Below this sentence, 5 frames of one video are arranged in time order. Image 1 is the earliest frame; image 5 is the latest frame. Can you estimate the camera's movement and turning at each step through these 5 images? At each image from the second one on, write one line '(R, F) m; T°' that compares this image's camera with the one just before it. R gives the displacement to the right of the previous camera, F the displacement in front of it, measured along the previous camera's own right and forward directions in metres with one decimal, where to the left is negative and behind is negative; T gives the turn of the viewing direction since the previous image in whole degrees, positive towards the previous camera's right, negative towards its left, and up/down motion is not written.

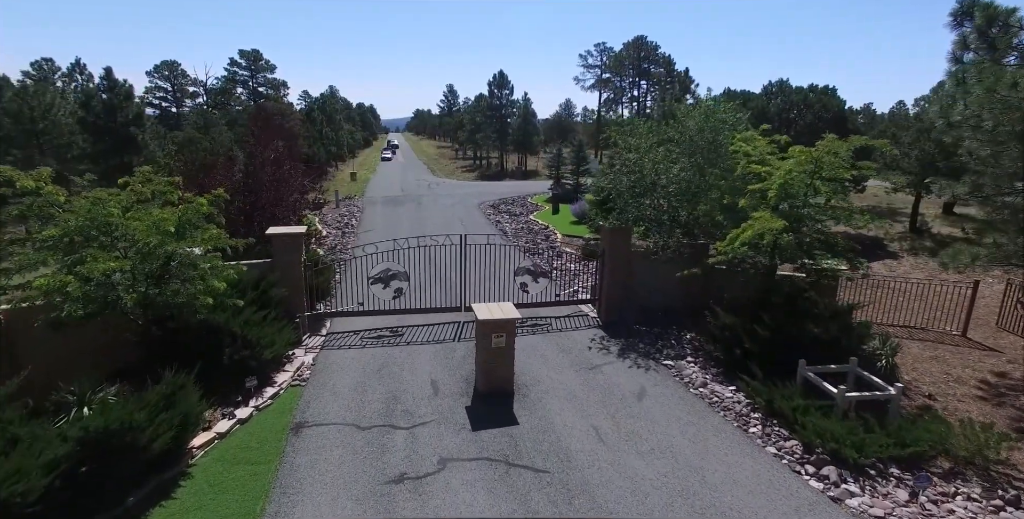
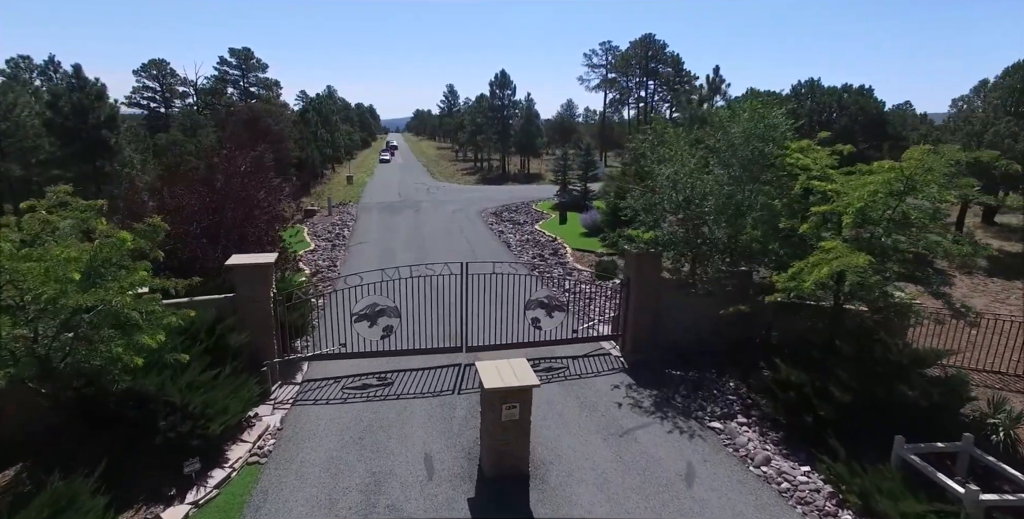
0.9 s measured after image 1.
(-0.2, +1.7) m; 0°
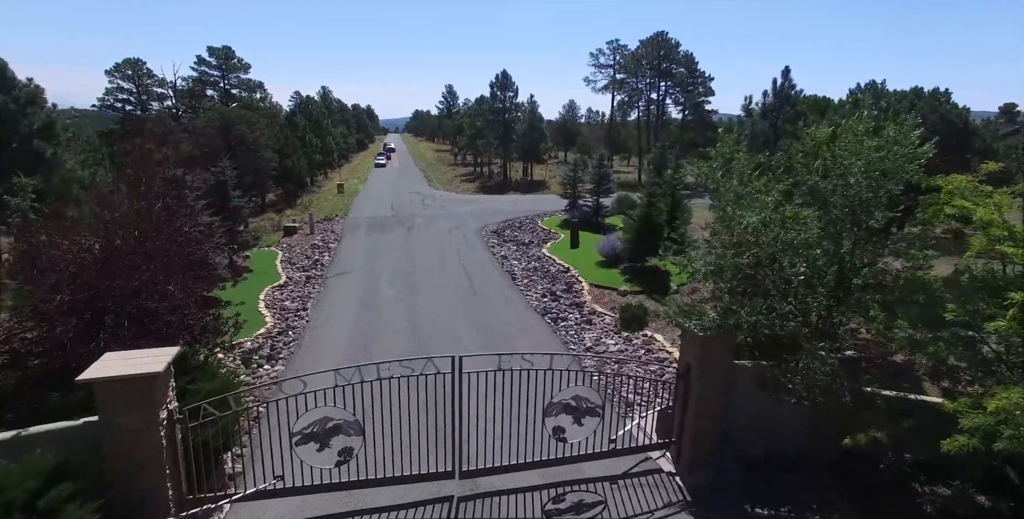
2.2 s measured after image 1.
(-0.2, +2.9) m; 0°
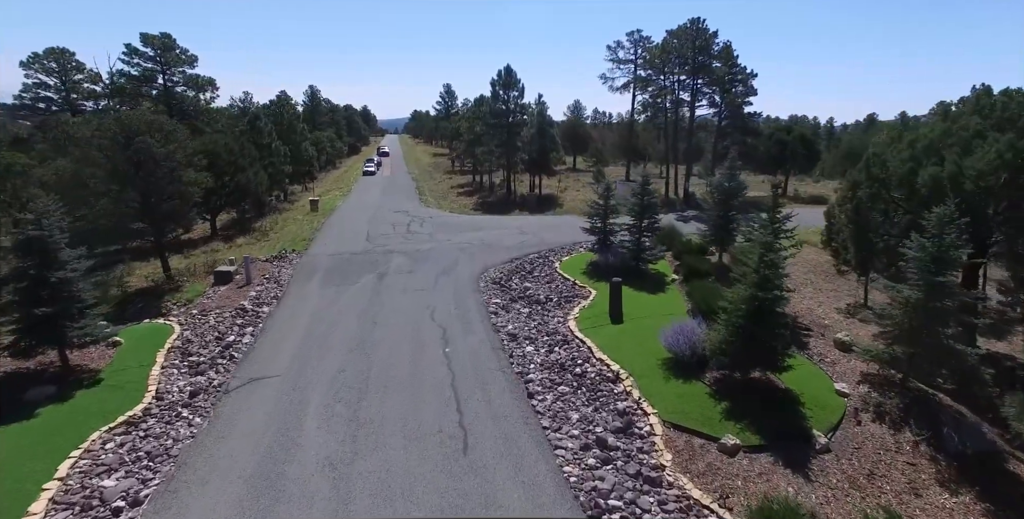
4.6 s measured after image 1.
(-0.3, +6.6) m; 0°
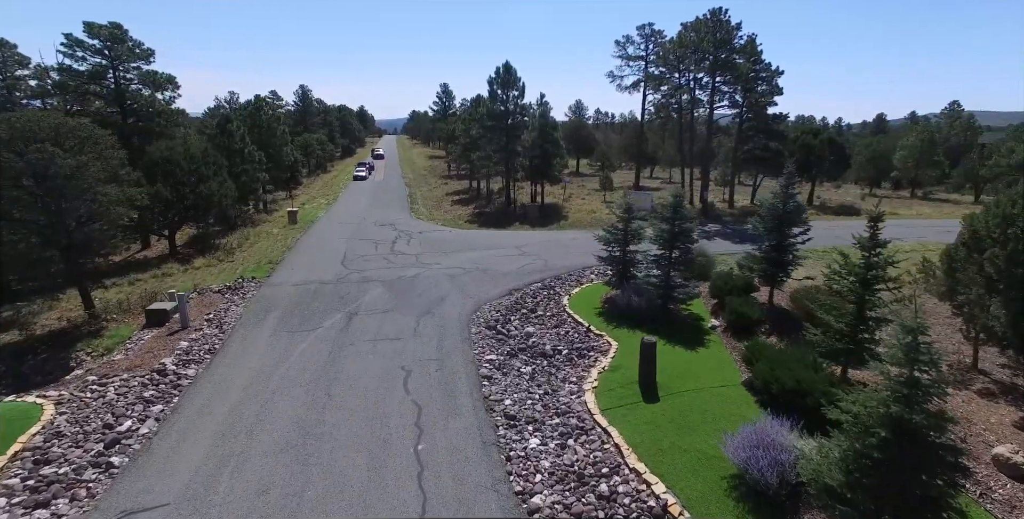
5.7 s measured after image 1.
(0.0, +3.6) m; 0°
